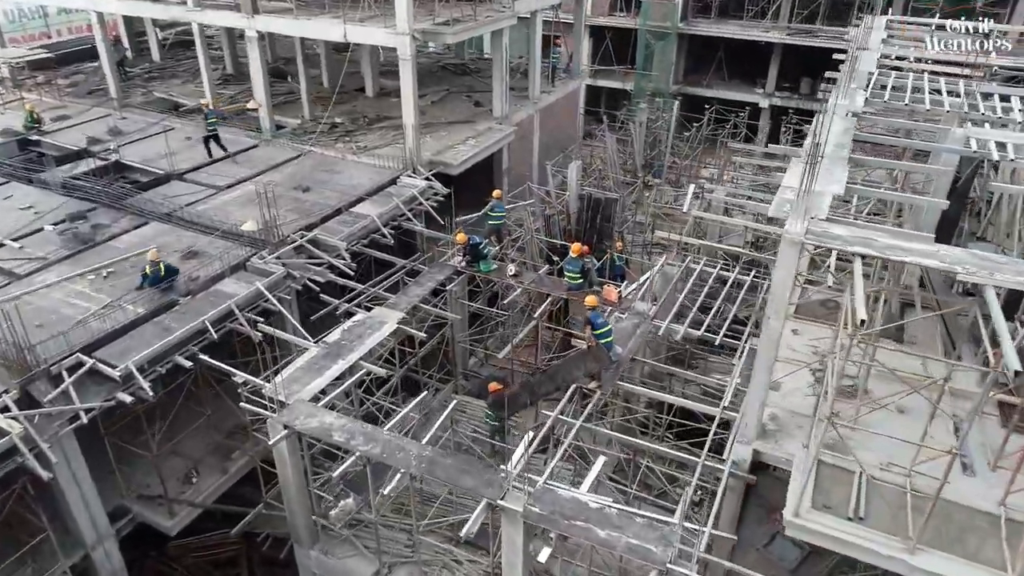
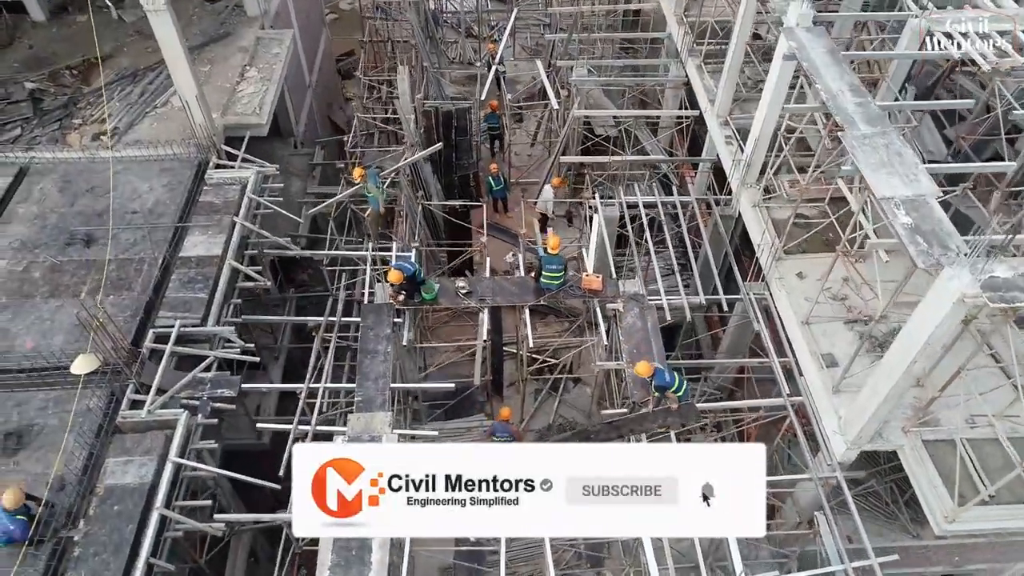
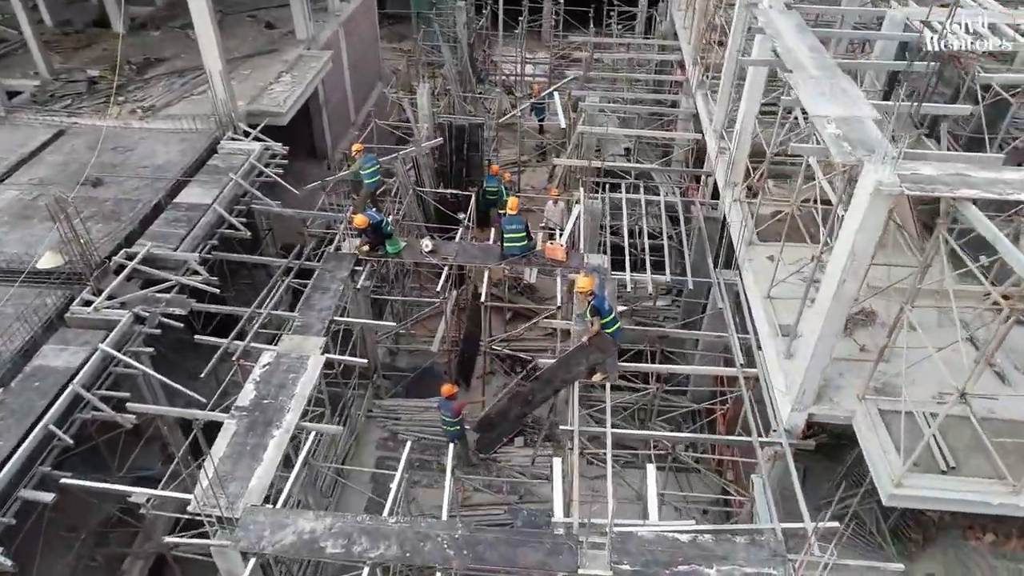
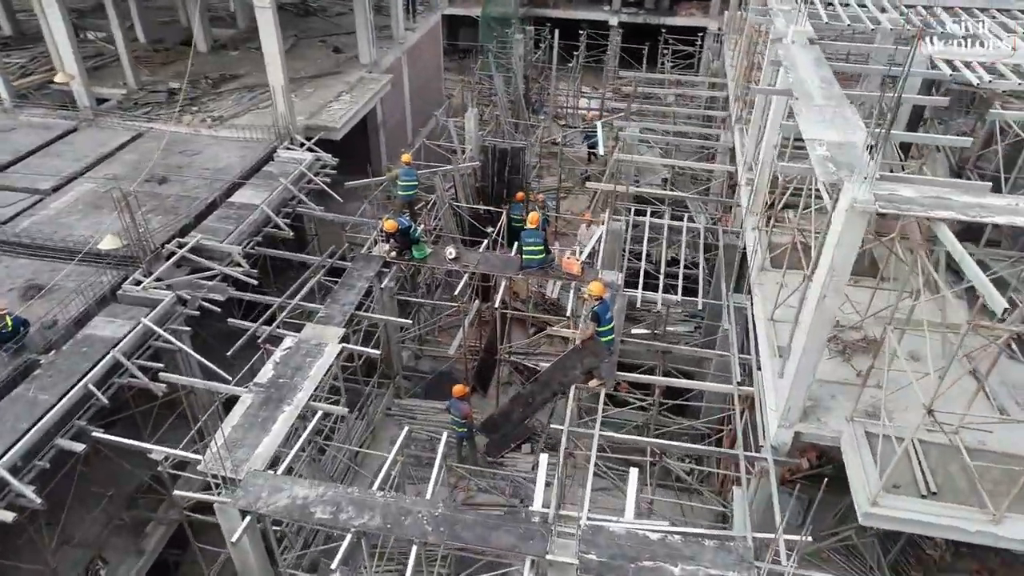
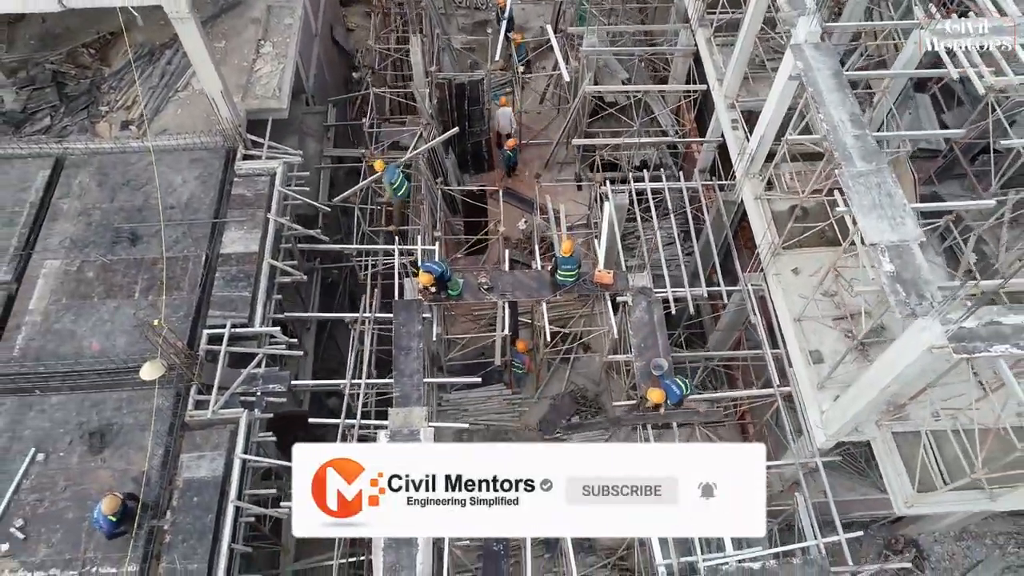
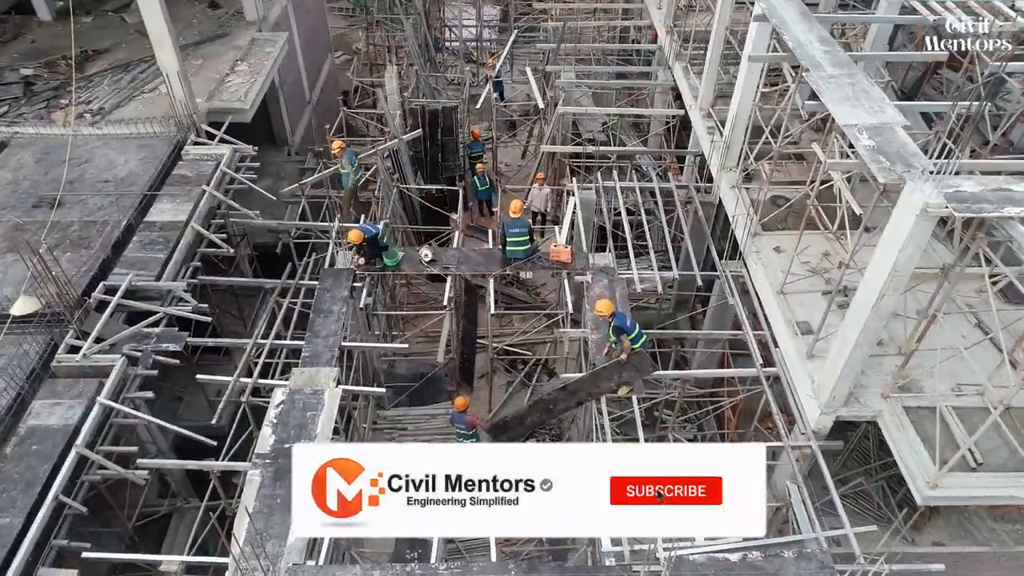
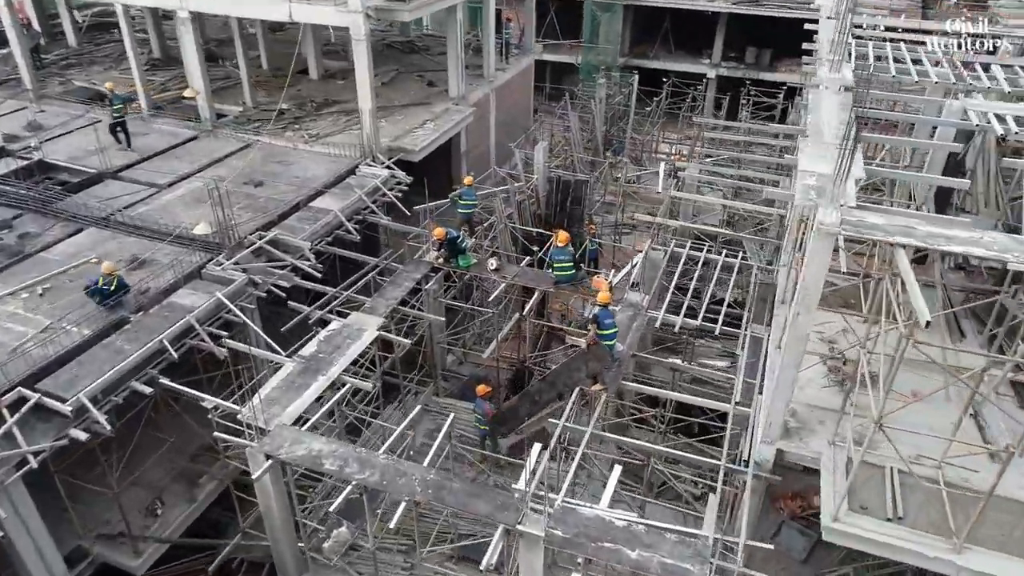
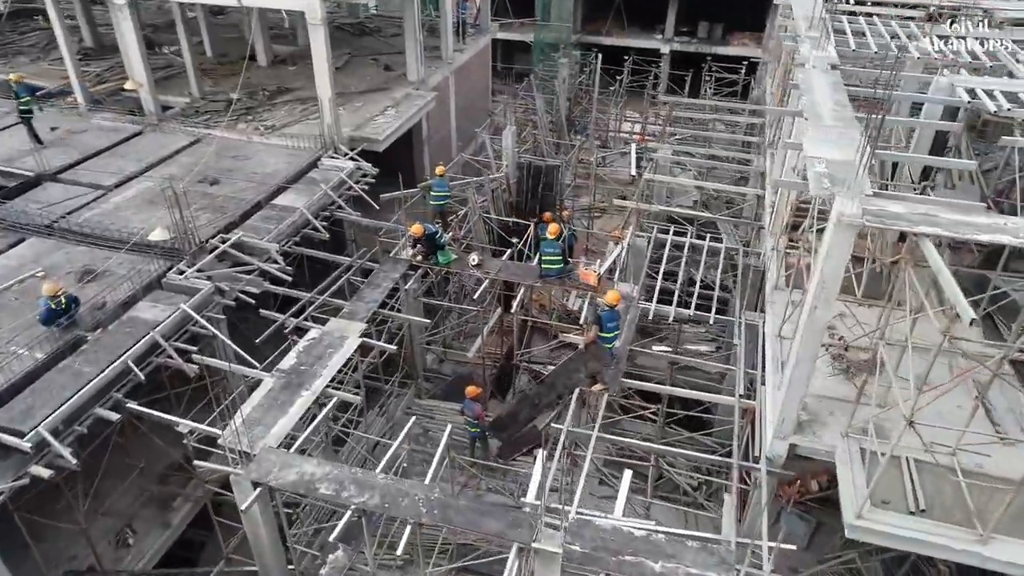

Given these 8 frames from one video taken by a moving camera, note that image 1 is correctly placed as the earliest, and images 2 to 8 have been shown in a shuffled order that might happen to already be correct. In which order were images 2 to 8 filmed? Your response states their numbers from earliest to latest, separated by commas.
7, 8, 4, 3, 6, 2, 5
